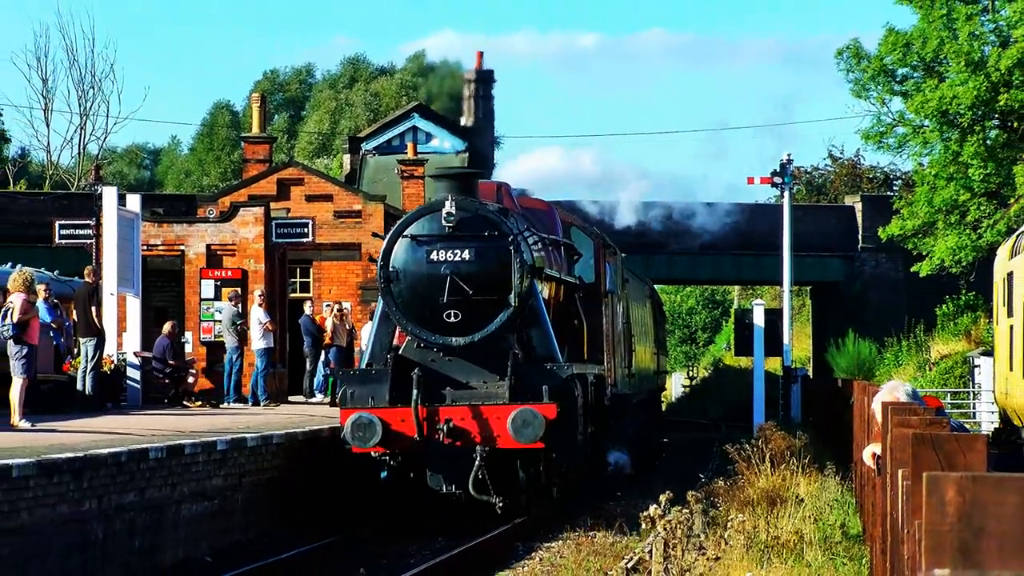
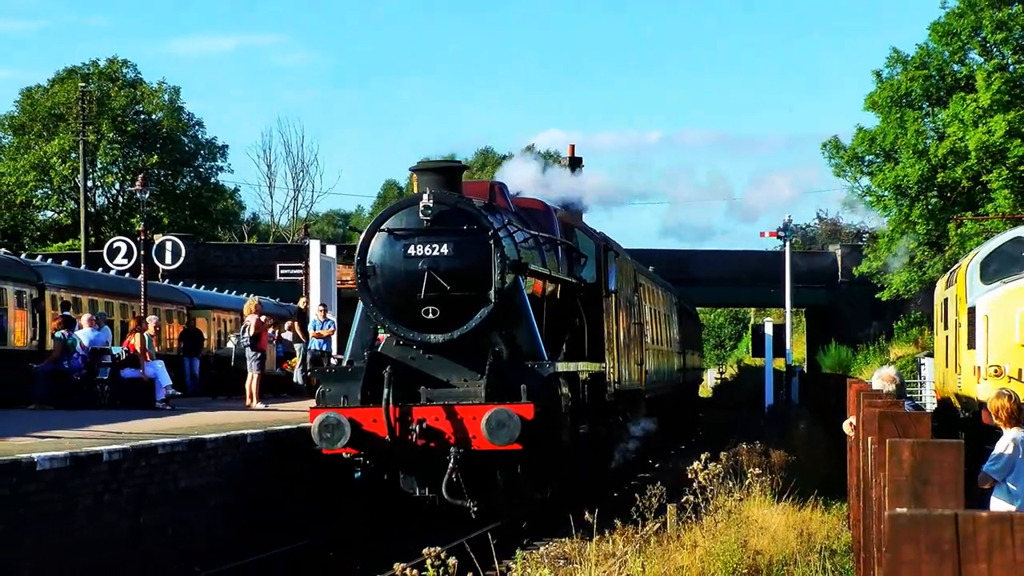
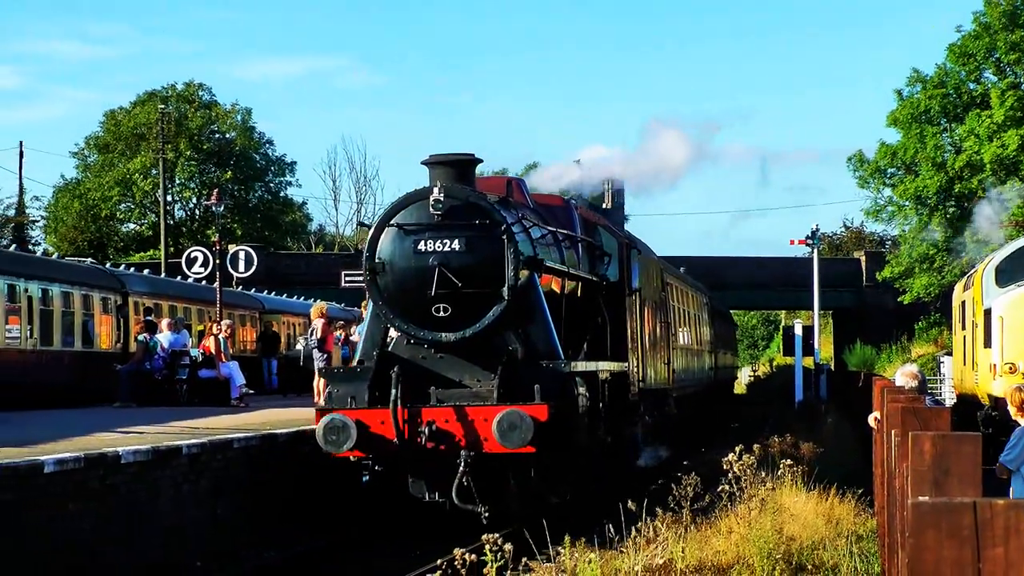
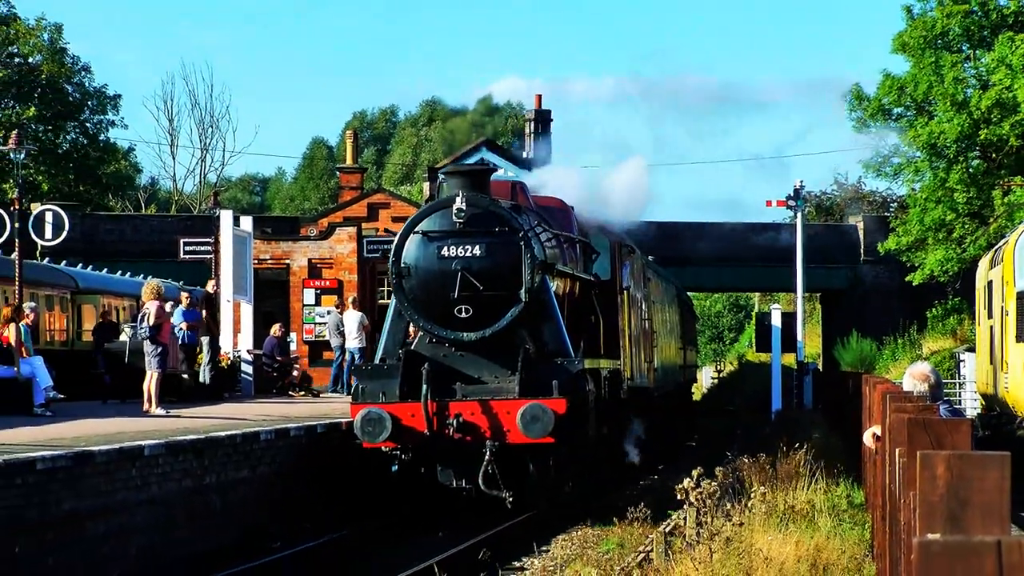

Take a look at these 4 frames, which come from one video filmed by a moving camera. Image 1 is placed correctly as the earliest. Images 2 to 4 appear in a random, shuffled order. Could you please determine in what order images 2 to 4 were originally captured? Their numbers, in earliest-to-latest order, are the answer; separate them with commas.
4, 2, 3
